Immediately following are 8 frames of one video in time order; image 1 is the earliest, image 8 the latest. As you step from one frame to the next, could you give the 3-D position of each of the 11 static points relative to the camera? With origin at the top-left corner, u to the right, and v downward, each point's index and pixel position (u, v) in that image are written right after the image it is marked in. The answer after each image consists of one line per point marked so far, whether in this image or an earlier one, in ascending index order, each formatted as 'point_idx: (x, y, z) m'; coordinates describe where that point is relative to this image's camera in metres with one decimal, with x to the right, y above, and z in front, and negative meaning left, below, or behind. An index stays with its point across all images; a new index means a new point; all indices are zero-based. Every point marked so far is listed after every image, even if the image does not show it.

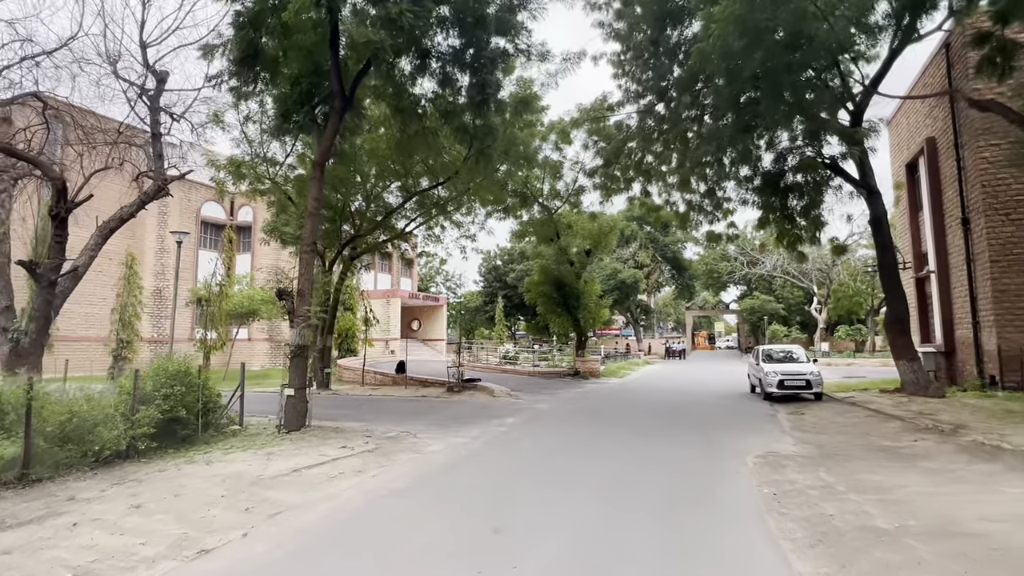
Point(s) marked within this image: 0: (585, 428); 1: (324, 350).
0: (+1.4, -2.7, +10.9) m
1: (-6.0, -2.0, +18.1) m
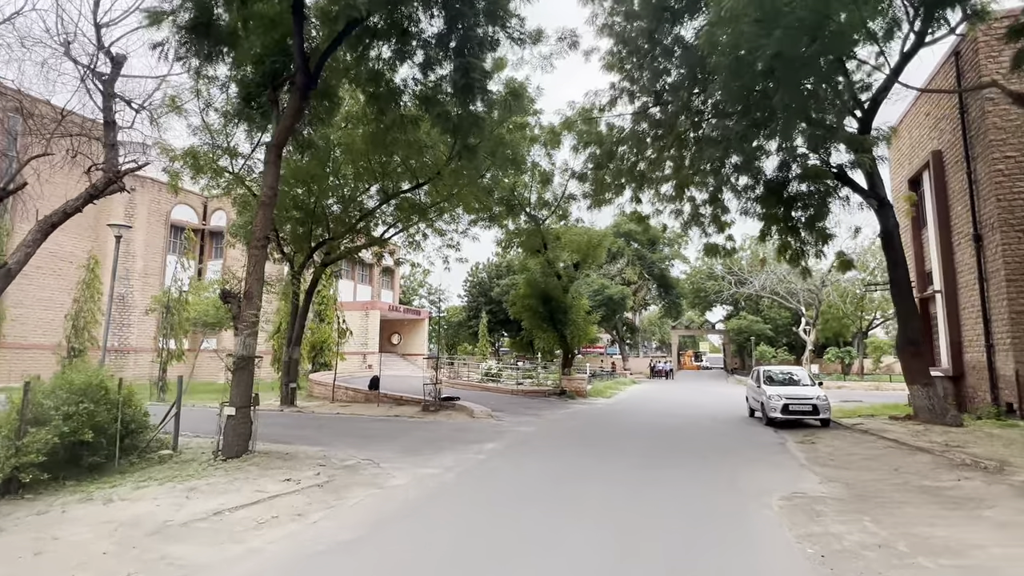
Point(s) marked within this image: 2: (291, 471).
0: (+1.1, -2.9, +9.6) m
1: (-6.5, -2.2, +16.7) m
2: (-2.7, -2.3, +7.0) m
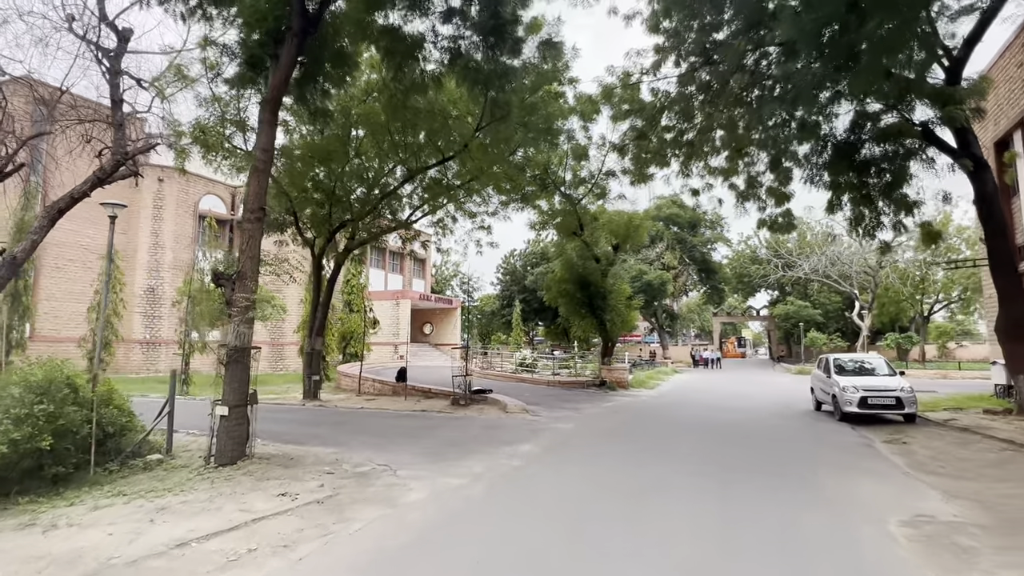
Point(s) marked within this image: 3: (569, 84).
0: (+1.7, -2.5, +8.3) m
1: (-5.5, -1.8, +15.8) m
2: (-2.3, -2.0, +5.9) m
3: (+1.5, +5.4, +15.1) m
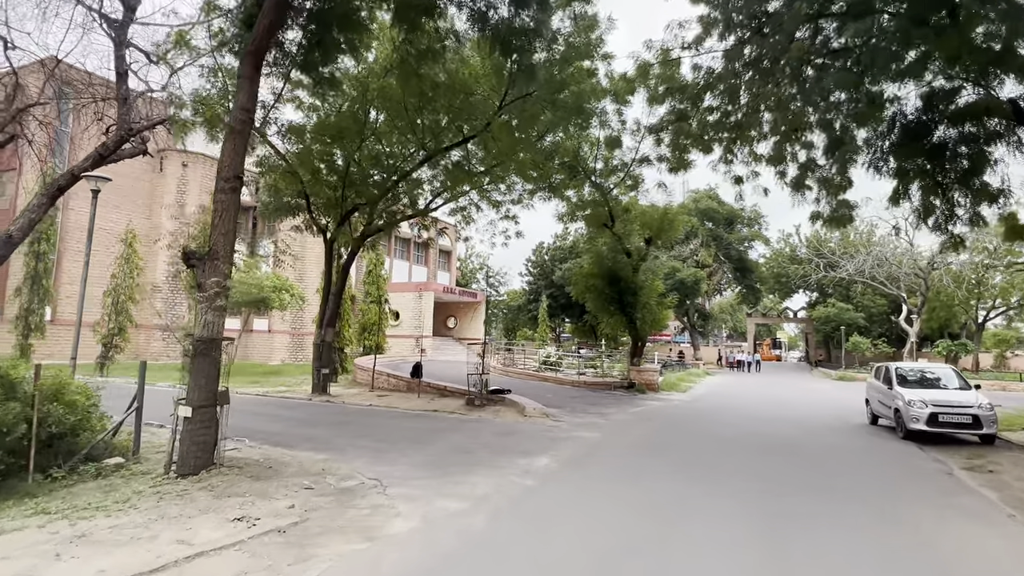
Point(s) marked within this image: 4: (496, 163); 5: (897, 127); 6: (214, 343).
0: (+1.9, -2.4, +7.2) m
1: (-5.0, -1.5, +15.0) m
2: (-2.2, -1.9, +5.0) m
3: (+2.2, +5.5, +13.9) m
4: (-0.4, +3.1, +14.5) m
5: (+7.4, +3.1, +10.9) m
6: (-3.0, -0.6, +5.7) m
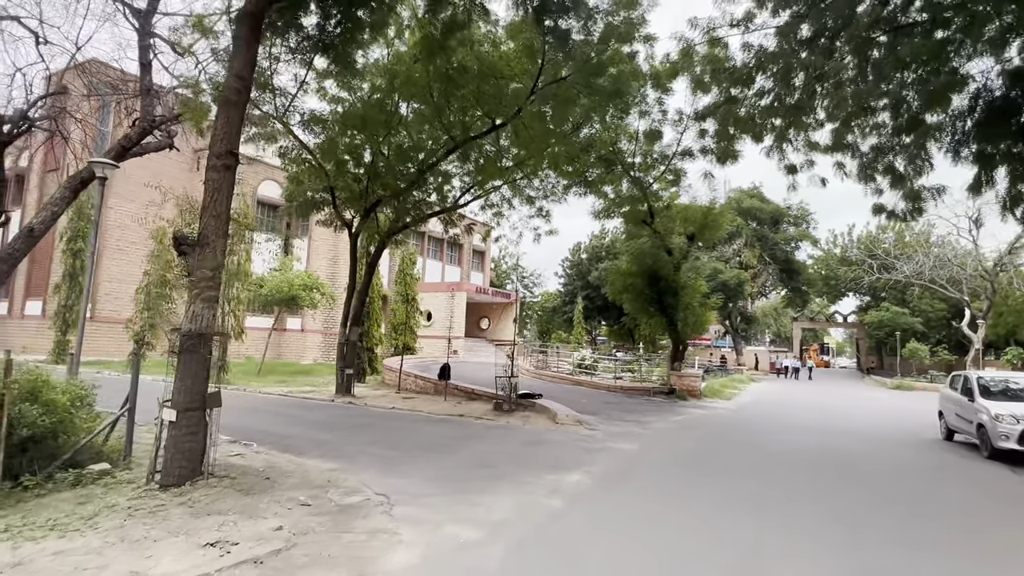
0: (+2.2, -2.4, +6.2) m
1: (-4.2, -1.5, +14.5) m
2: (-2.1, -1.8, +4.3) m
3: (+3.0, +5.6, +12.9) m
4: (+0.4, +3.2, +13.7) m
5: (+8.0, +3.1, +9.7) m
6: (-2.7, -0.4, +5.1) m
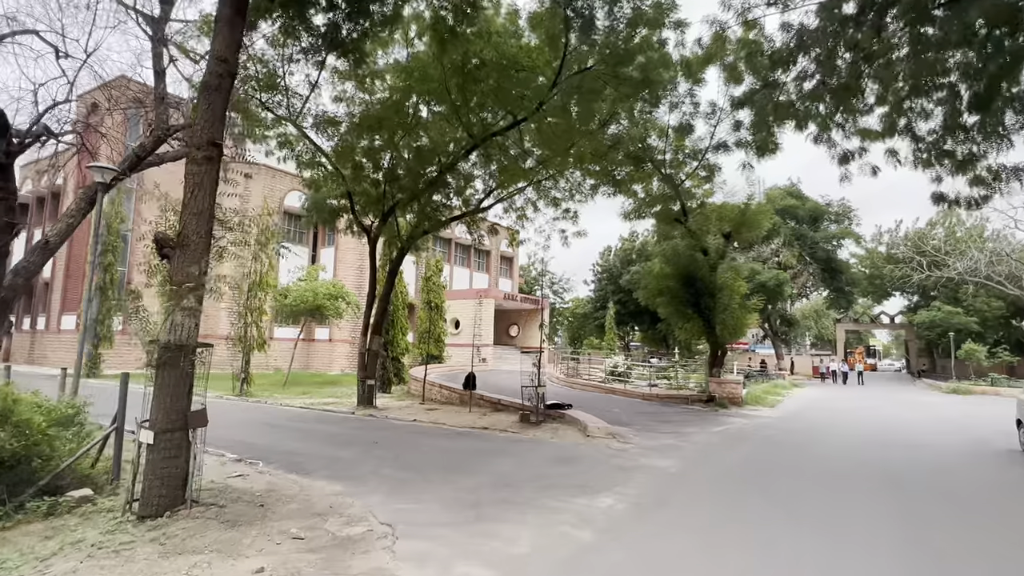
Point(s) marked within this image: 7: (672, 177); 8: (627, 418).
0: (+2.4, -2.3, +5.4) m
1: (-3.5, -1.6, +14.0) m
2: (-1.9, -1.8, +3.7) m
3: (+3.4, +5.5, +12.2) m
4: (+0.9, +3.1, +13.0) m
5: (+8.3, +3.2, +8.6) m
6: (-2.6, -0.5, +4.5) m
7: (+4.9, +3.4, +17.4) m
8: (+2.5, -2.8, +12.4) m
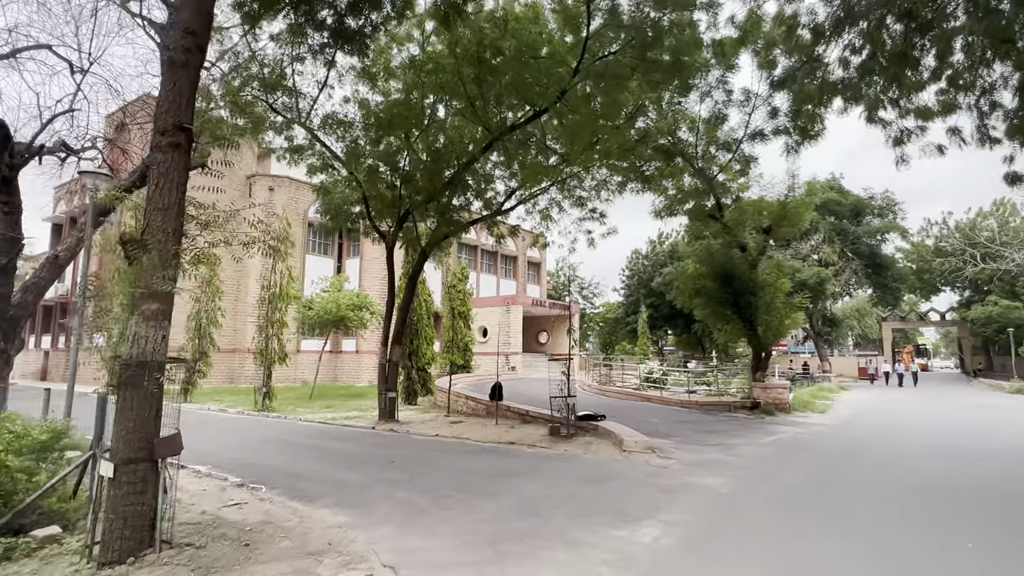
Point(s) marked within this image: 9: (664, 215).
0: (+2.6, -2.2, +4.5) m
1: (-2.8, -1.8, +13.4) m
2: (-1.8, -1.8, +3.0) m
3: (+3.8, +5.6, +11.3) m
4: (+1.4, +3.0, +12.3) m
5: (+8.5, +3.4, +7.5) m
6: (-2.5, -0.5, +3.9) m
7: (+5.6, +3.4, +16.5) m
8: (+3.1, -2.8, +11.4) m
9: (+4.8, +2.3, +18.1) m
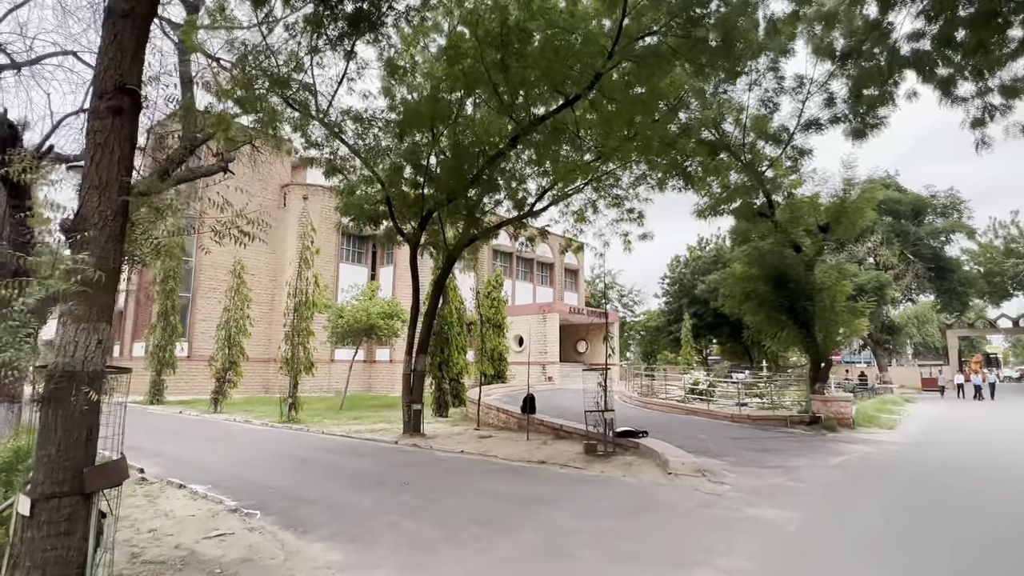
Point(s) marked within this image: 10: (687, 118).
0: (+2.7, -2.2, +3.4) m
1: (-2.1, -2.0, +12.7) m
2: (-1.8, -1.7, +2.3) m
3: (+4.3, +5.5, +10.3) m
4: (+2.0, +3.0, +11.3) m
5: (+8.7, +3.5, +6.1) m
6: (-2.4, -0.5, +3.2) m
7: (+6.5, +3.3, +15.2) m
8: (+3.7, -2.9, +10.3) m
9: (+5.8, +2.2, +16.9) m
10: (+3.9, +3.9, +12.7) m
